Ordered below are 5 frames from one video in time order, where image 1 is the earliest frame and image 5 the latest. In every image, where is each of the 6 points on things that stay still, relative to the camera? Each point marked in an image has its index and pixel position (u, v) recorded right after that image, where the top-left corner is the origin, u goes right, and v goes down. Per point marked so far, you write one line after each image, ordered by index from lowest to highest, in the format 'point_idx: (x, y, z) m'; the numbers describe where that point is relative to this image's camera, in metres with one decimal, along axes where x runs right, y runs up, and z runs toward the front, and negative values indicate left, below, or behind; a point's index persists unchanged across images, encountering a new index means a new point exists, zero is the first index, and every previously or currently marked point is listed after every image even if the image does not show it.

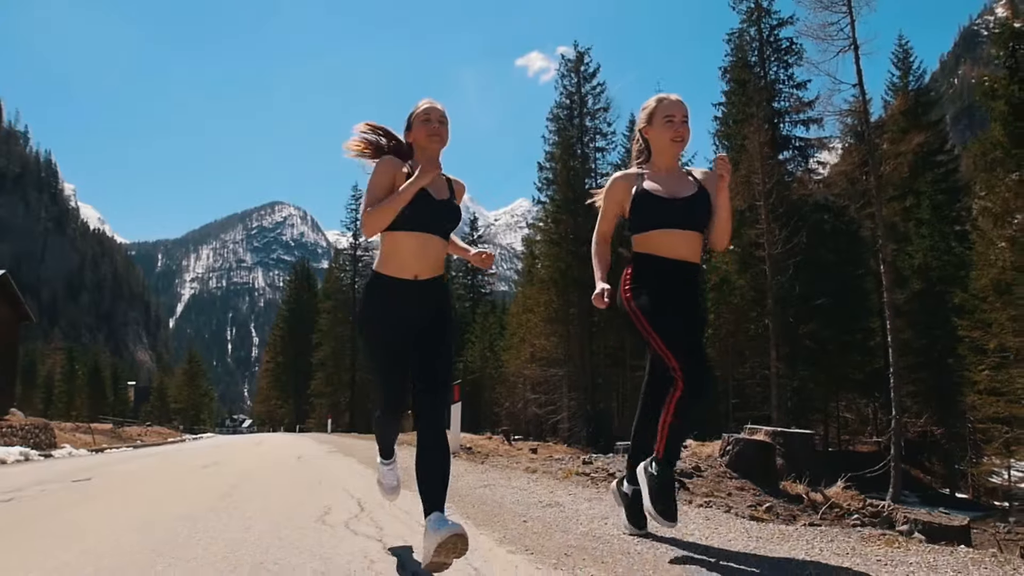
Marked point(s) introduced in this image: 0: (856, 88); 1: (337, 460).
0: (+7.8, +4.5, +16.0) m
1: (-2.3, -2.2, +9.2) m
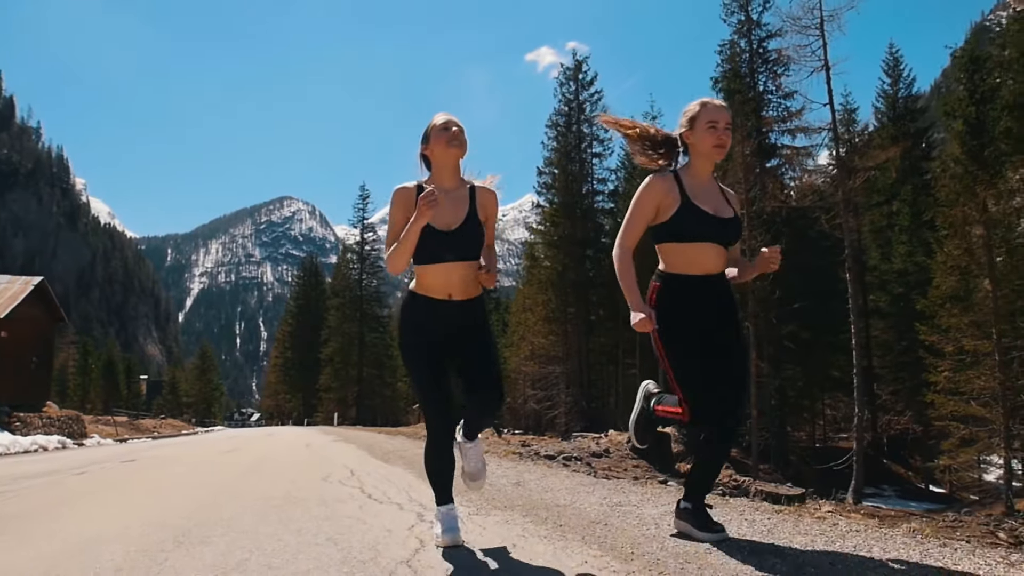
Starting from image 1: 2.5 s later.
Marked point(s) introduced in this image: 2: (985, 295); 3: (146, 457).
0: (+7.7, +4.4, +17.1) m
1: (-2.6, -2.4, +10.5) m
2: (+10.6, -0.1, +15.7) m
3: (-4.6, -2.1, +8.9) m
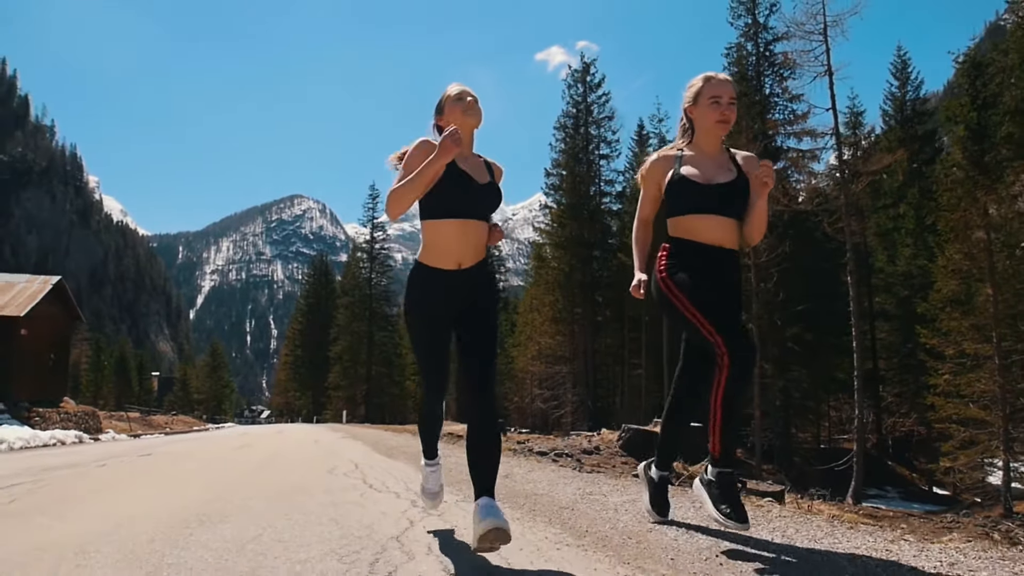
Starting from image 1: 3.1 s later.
0: (+7.8, +4.3, +17.2) m
1: (-2.5, -2.4, +10.8) m
2: (+10.7, -0.2, +15.8) m
3: (-4.6, -2.1, +9.2) m
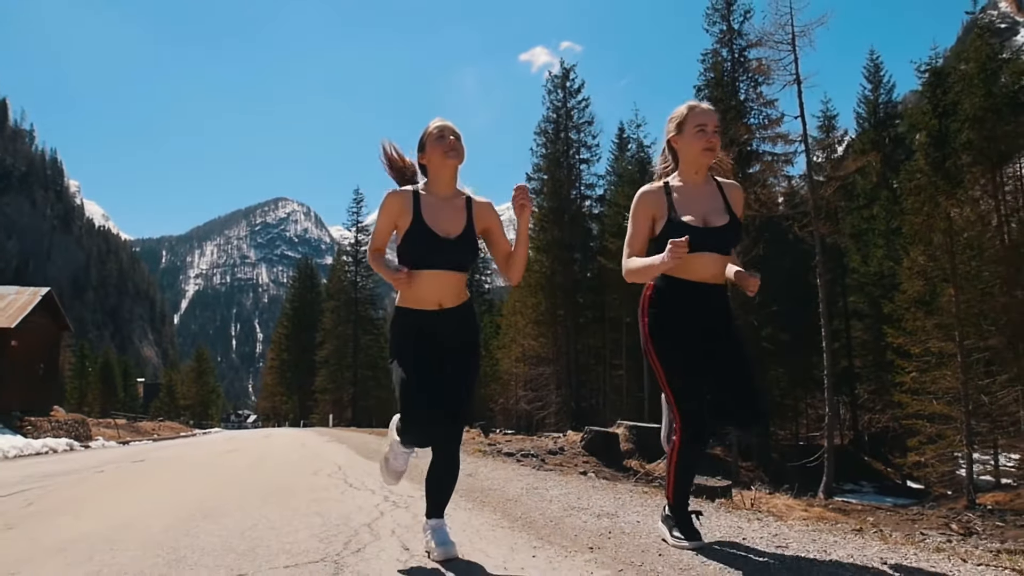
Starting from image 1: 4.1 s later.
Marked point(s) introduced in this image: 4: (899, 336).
0: (+7.3, +4.3, +17.8) m
1: (-2.9, -2.5, +11.2) m
2: (+10.2, -0.2, +16.5) m
3: (-4.9, -2.3, +9.6) m
4: (+10.0, -1.2, +18.2) m
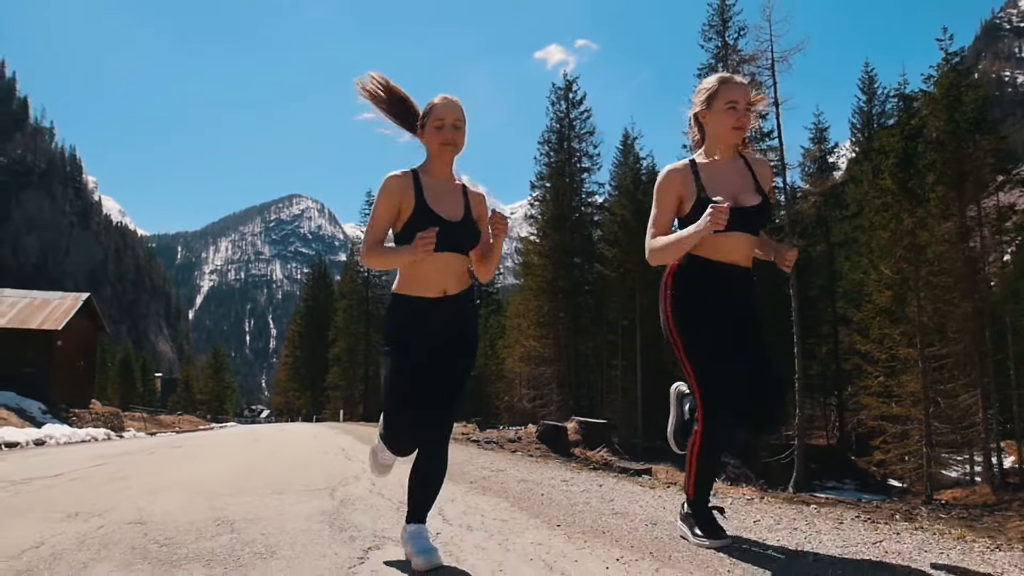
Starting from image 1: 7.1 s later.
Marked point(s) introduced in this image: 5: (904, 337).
0: (+7.2, +4.1, +19.1) m
1: (-3.1, -2.7, +12.7) m
2: (+10.1, -0.5, +17.8) m
3: (-5.2, -2.5, +11.1) m
4: (+9.9, -1.5, +19.5) m
5: (+10.1, -1.2, +18.1) m
